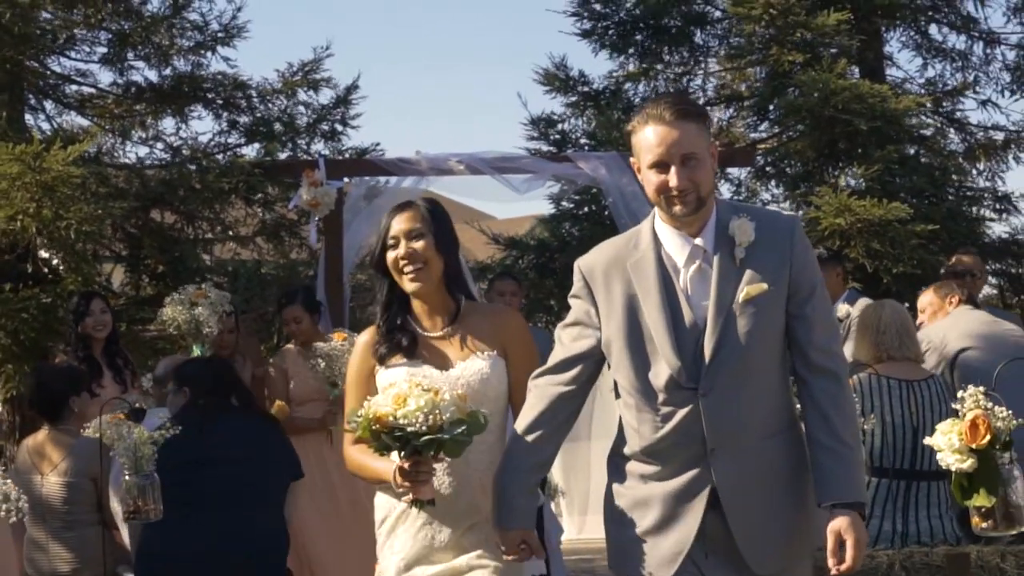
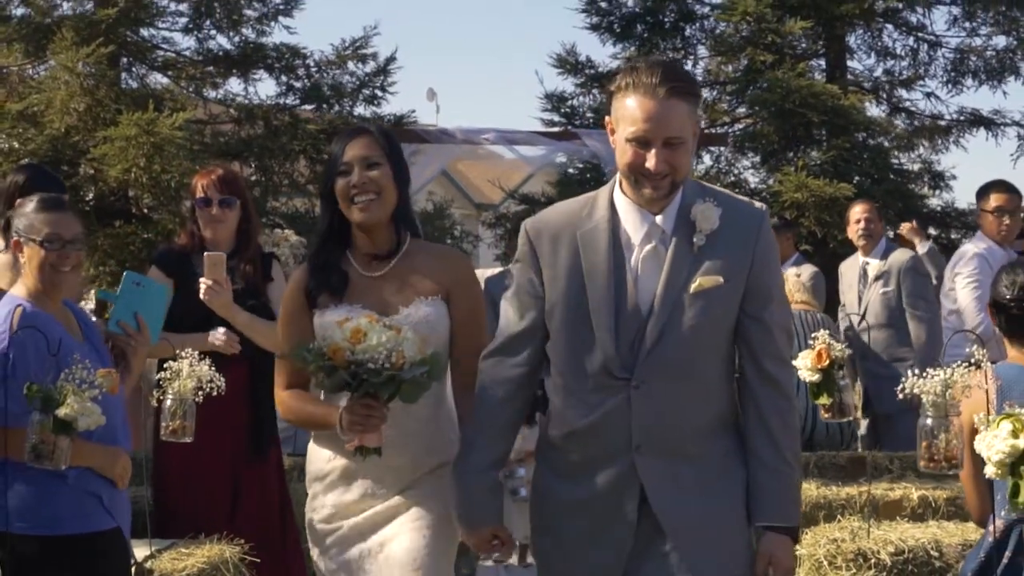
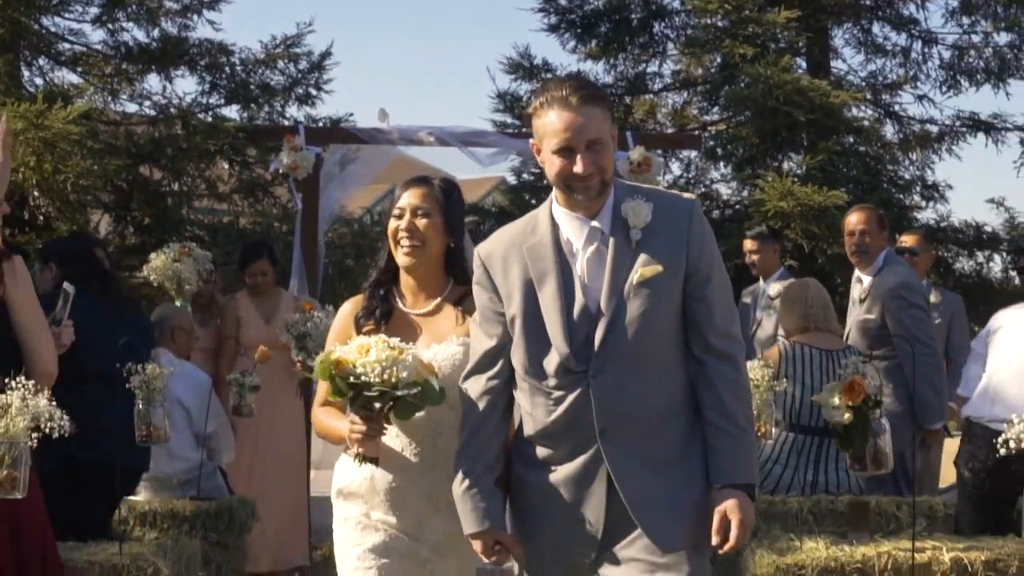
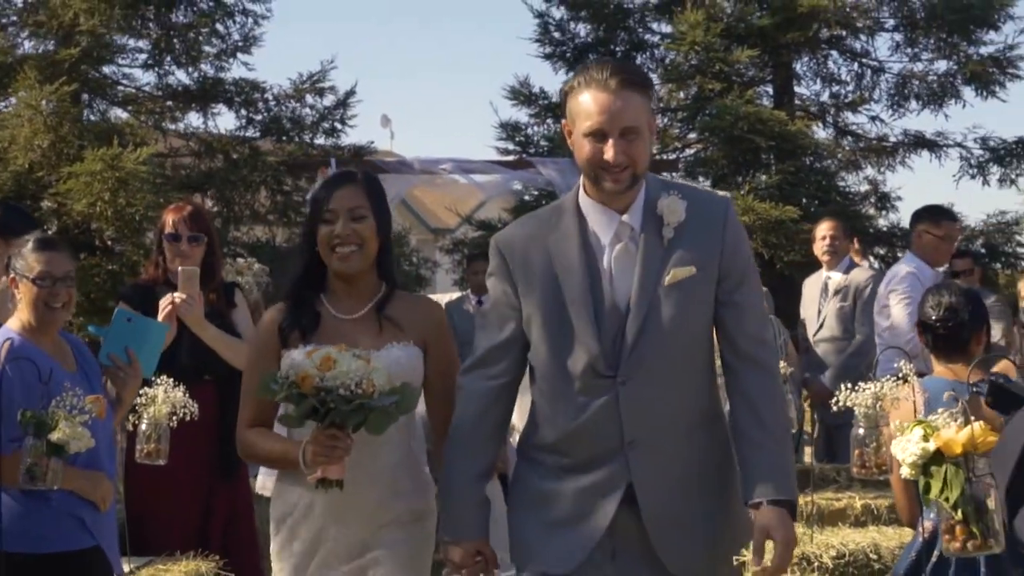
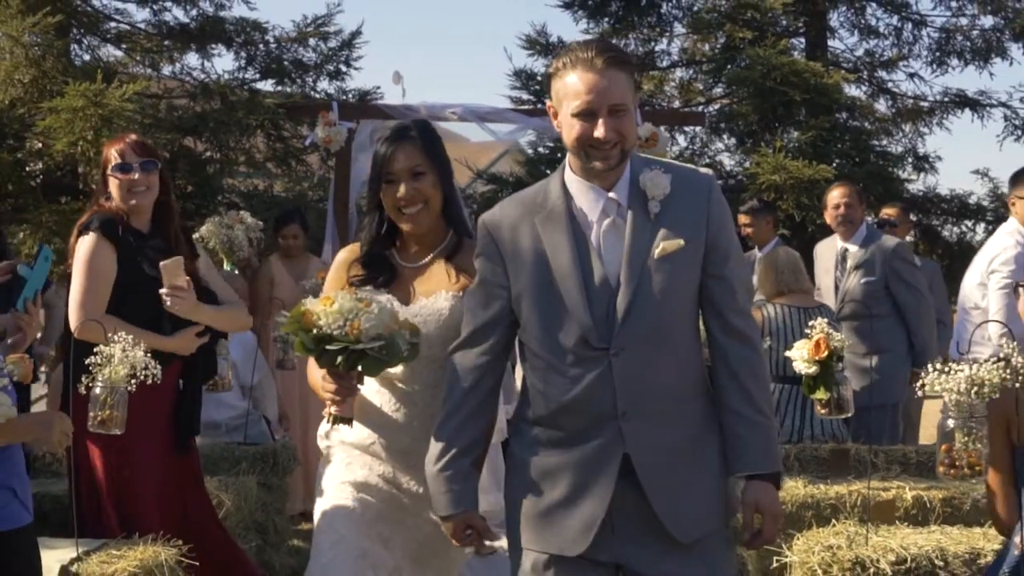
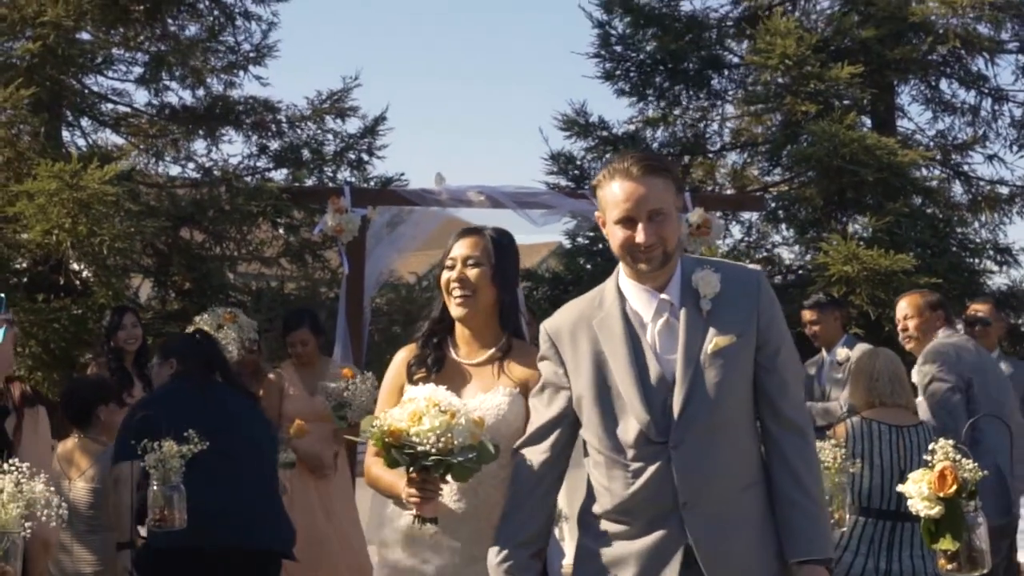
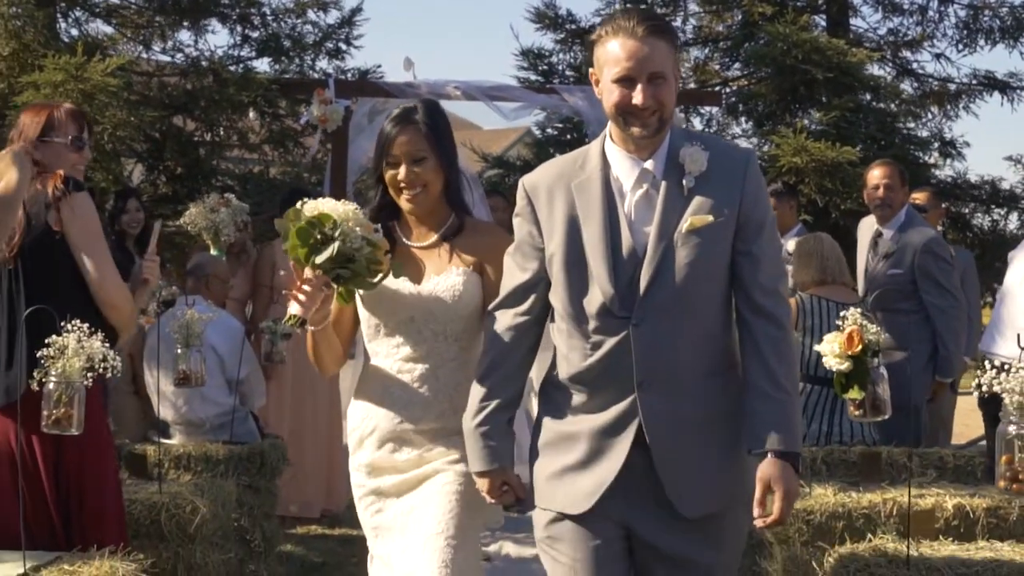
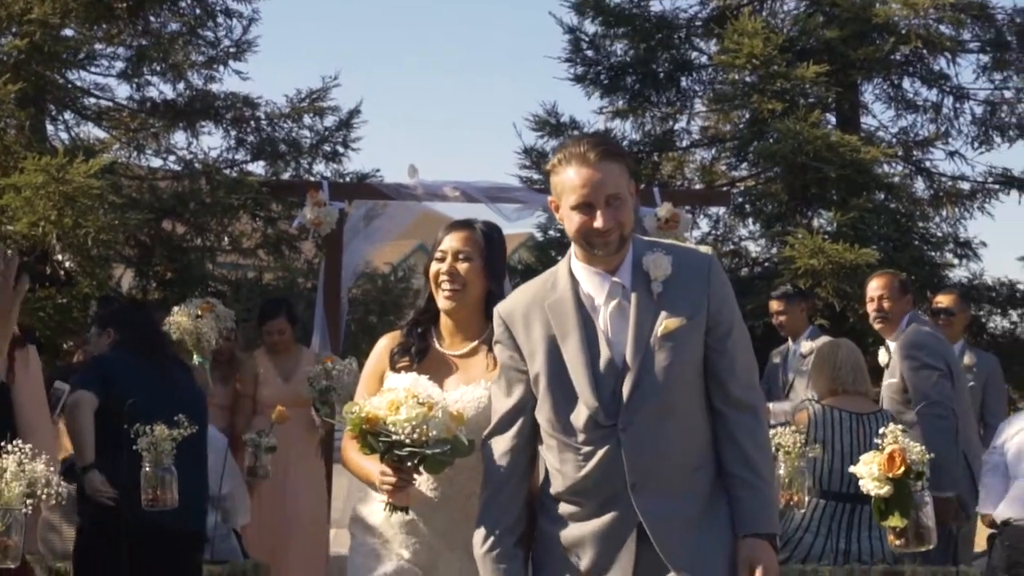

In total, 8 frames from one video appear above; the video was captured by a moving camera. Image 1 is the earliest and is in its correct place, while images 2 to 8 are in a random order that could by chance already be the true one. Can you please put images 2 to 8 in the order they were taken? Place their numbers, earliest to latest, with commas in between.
6, 8, 3, 7, 5, 2, 4
